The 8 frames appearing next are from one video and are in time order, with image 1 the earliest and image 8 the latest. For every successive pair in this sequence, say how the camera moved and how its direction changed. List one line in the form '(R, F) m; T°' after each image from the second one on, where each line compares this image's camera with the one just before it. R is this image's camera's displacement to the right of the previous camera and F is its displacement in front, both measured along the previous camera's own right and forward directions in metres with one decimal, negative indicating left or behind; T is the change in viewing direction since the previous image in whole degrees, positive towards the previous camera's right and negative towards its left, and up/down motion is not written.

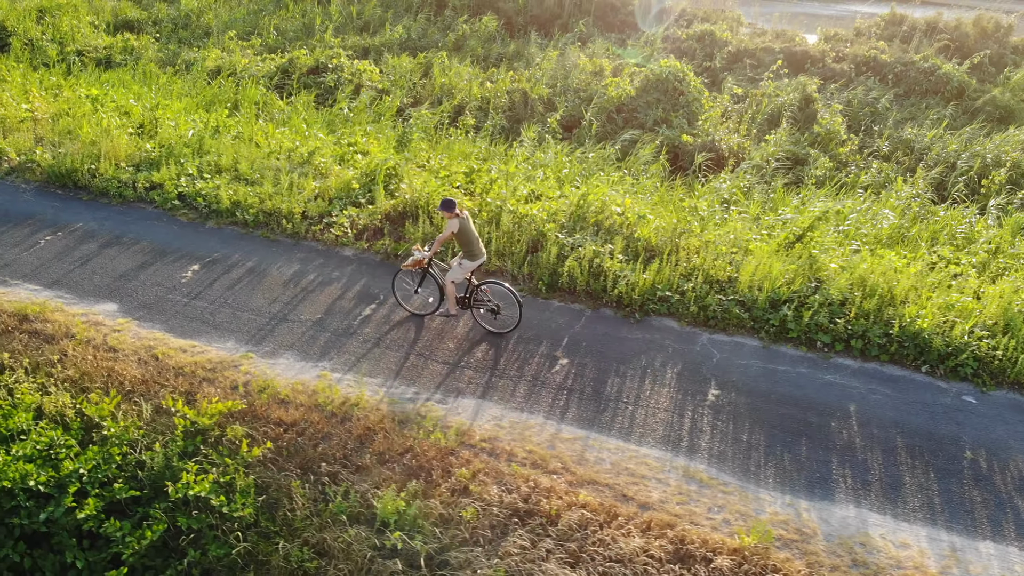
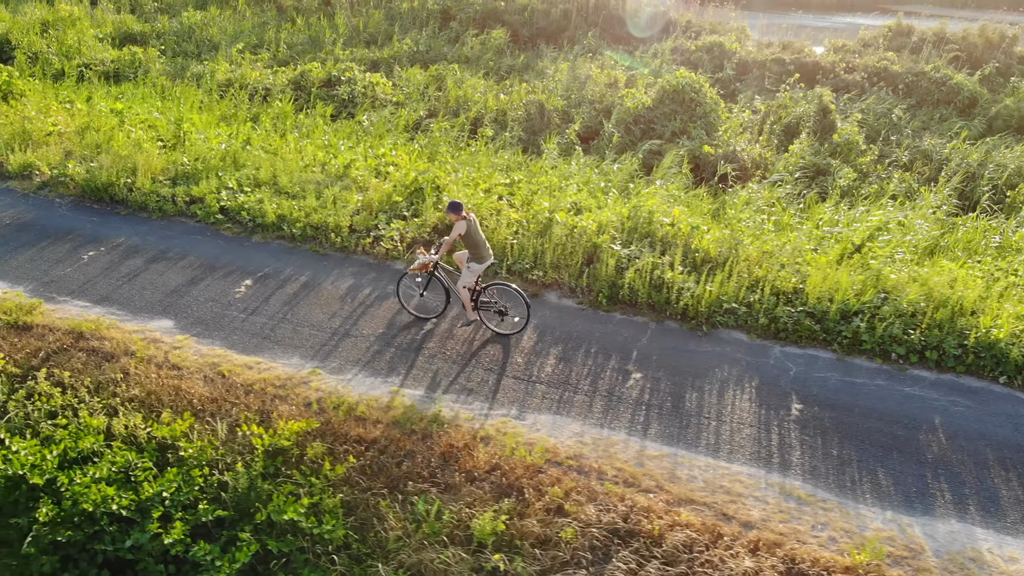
(-0.7, +0.2) m; +1°
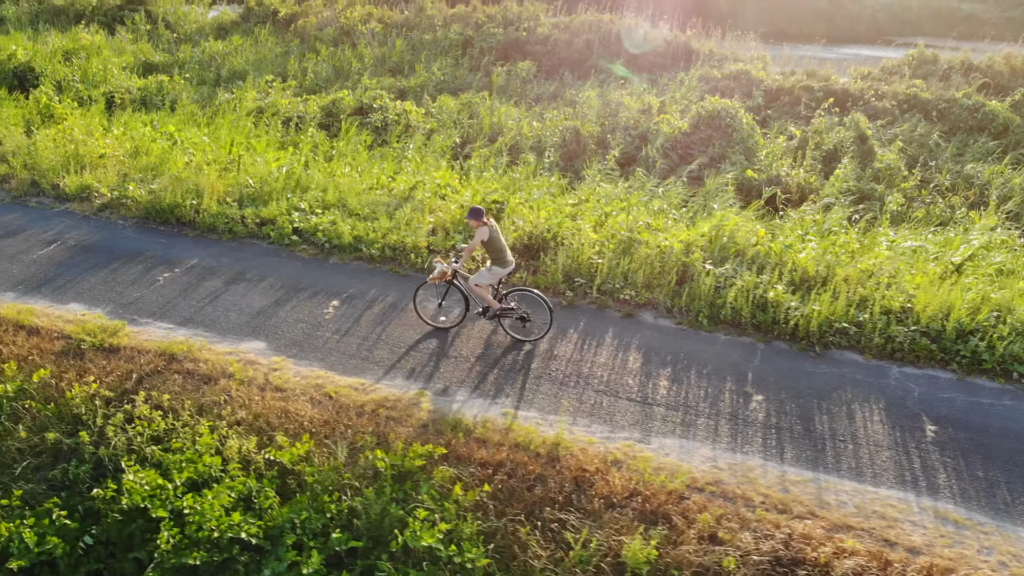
(-0.9, +0.3) m; +1°
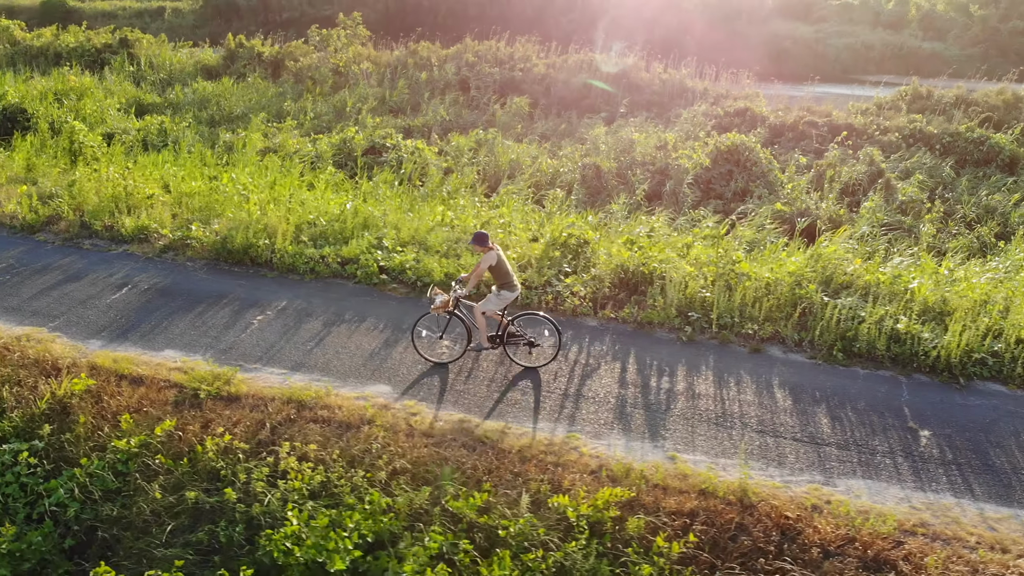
(-1.4, +0.4) m; +3°
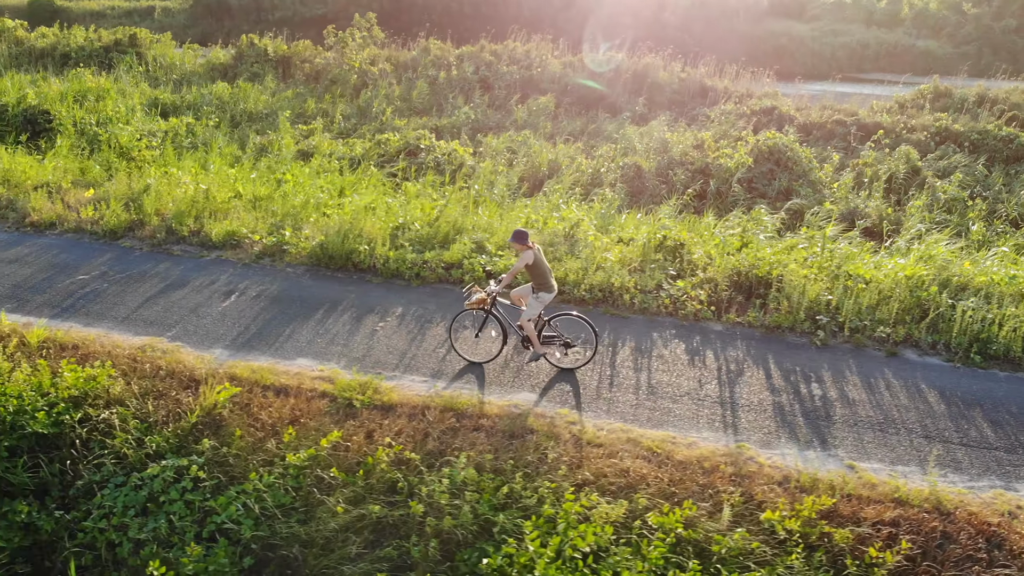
(-1.2, +0.1) m; +2°
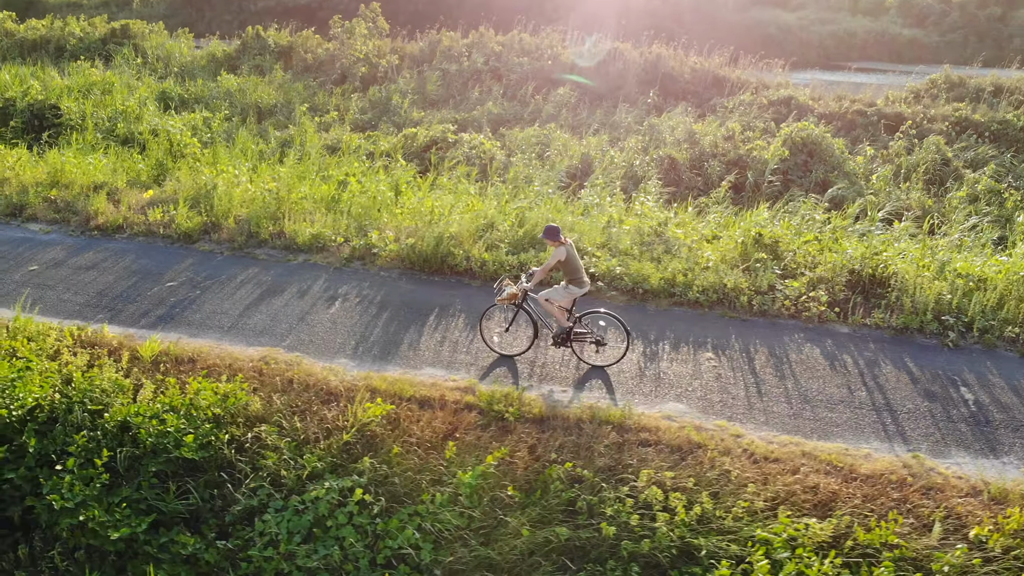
(-1.2, +0.3) m; +2°
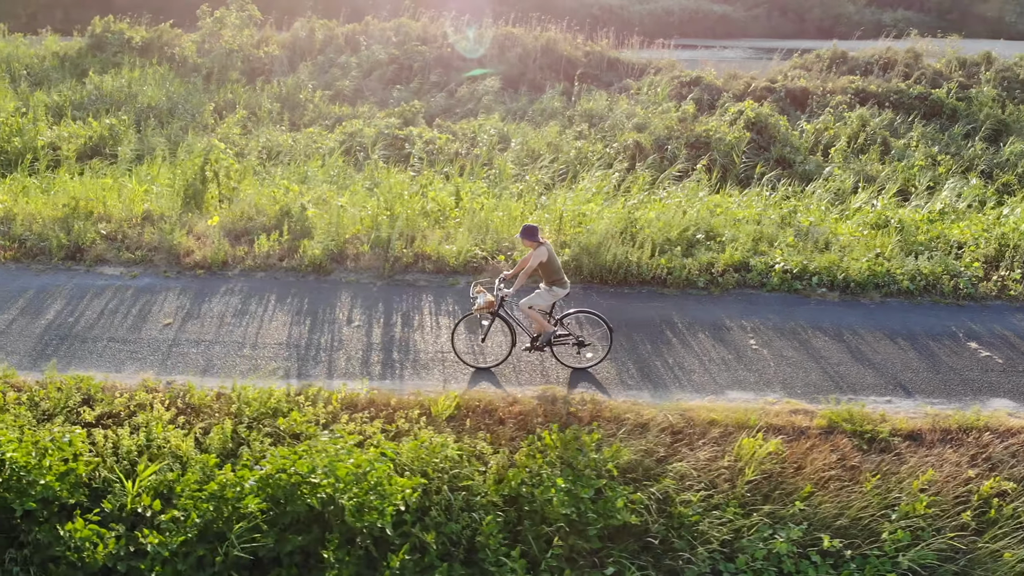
(-3.4, +1.0) m; +13°
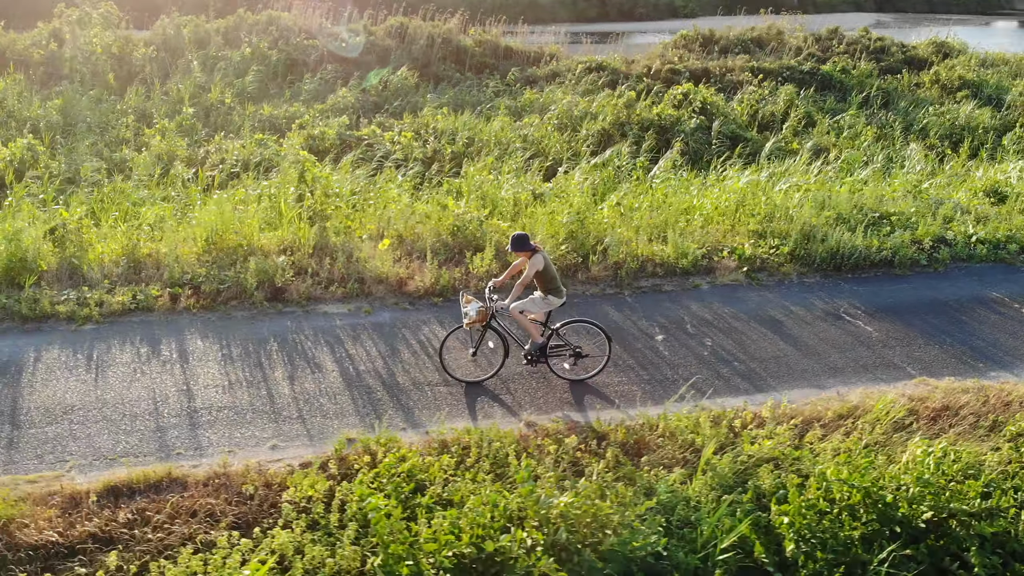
(-3.9, +0.8) m; +14°
